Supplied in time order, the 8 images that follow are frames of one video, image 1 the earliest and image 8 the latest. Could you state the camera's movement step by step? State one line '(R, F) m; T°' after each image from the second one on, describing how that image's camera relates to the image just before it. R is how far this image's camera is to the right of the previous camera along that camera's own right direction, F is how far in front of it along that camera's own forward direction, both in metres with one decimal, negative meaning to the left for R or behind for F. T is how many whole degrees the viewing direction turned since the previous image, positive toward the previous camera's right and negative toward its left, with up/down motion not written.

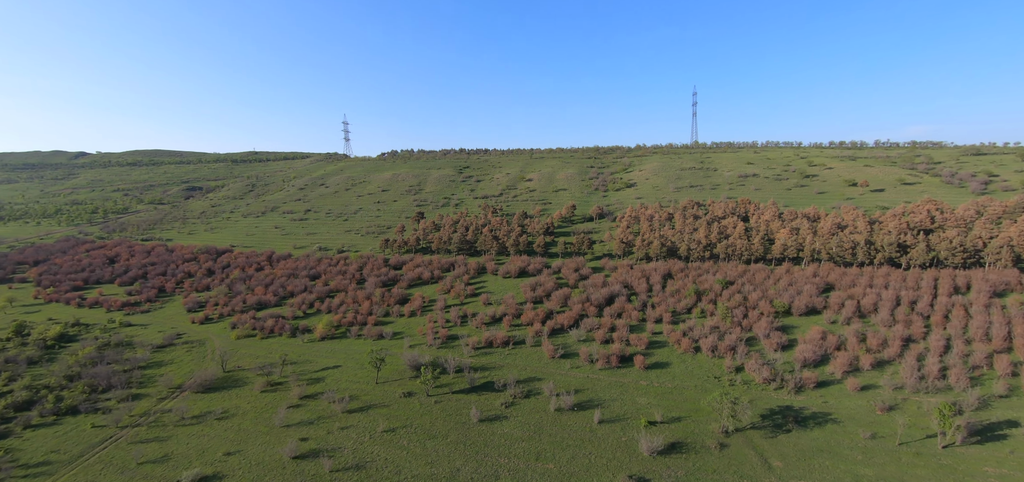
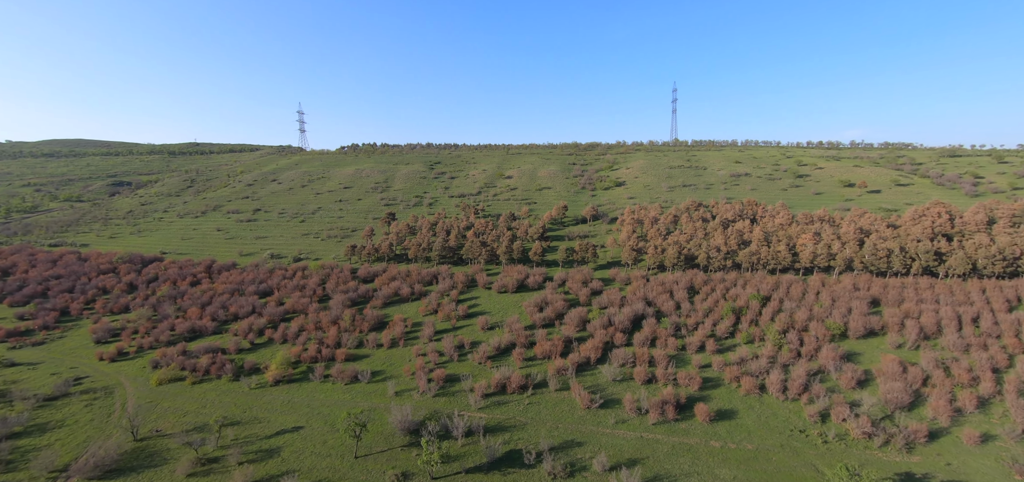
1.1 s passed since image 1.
(-4.9, +12.9) m; +5°
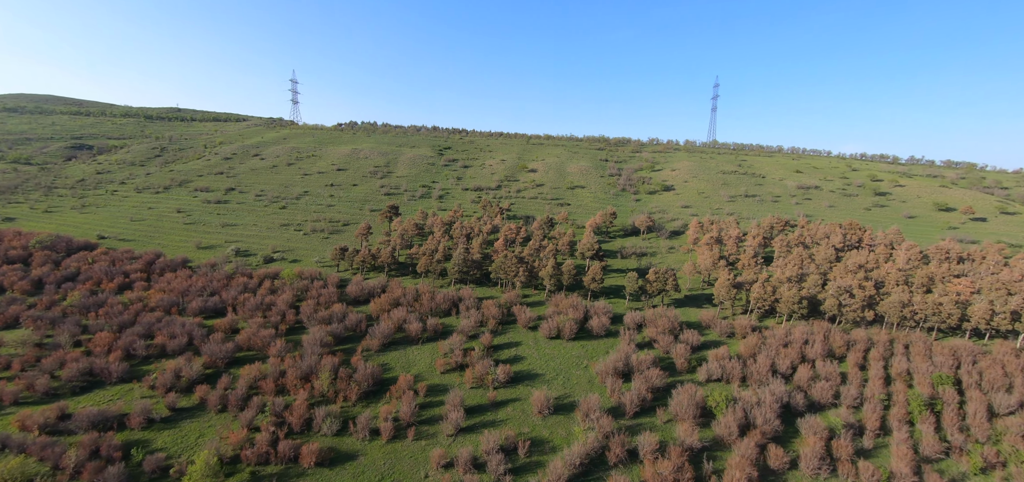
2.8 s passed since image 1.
(-6.1, +20.9) m; +1°
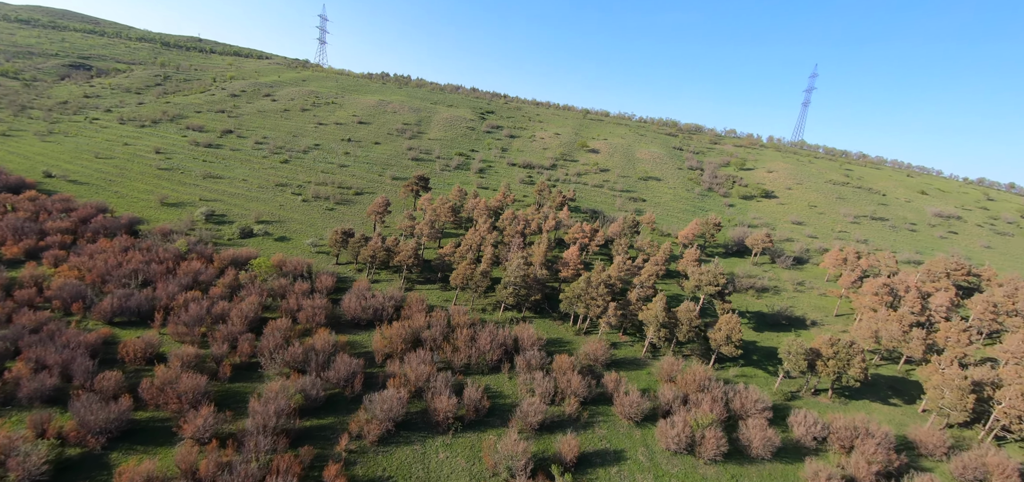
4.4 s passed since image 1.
(-5.2, +20.1) m; -2°
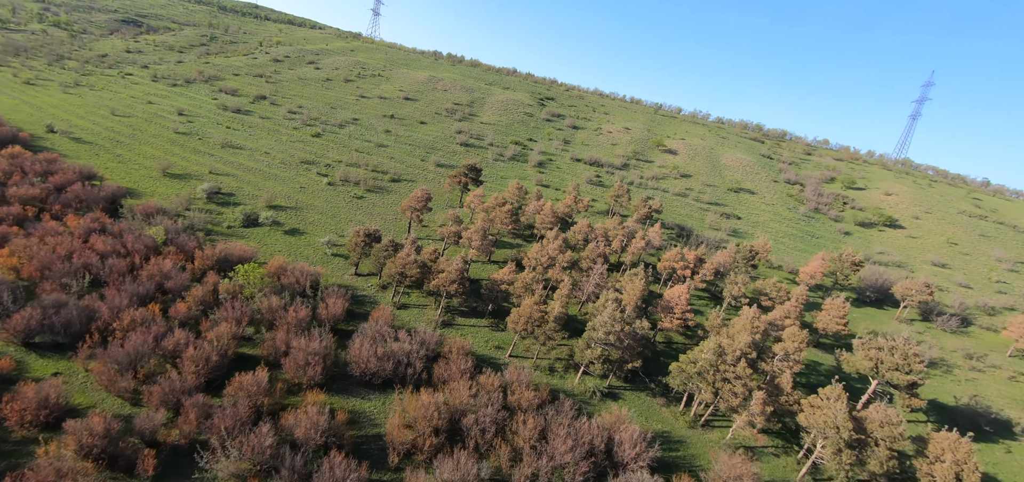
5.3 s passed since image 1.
(-2.9, +12.3) m; -4°
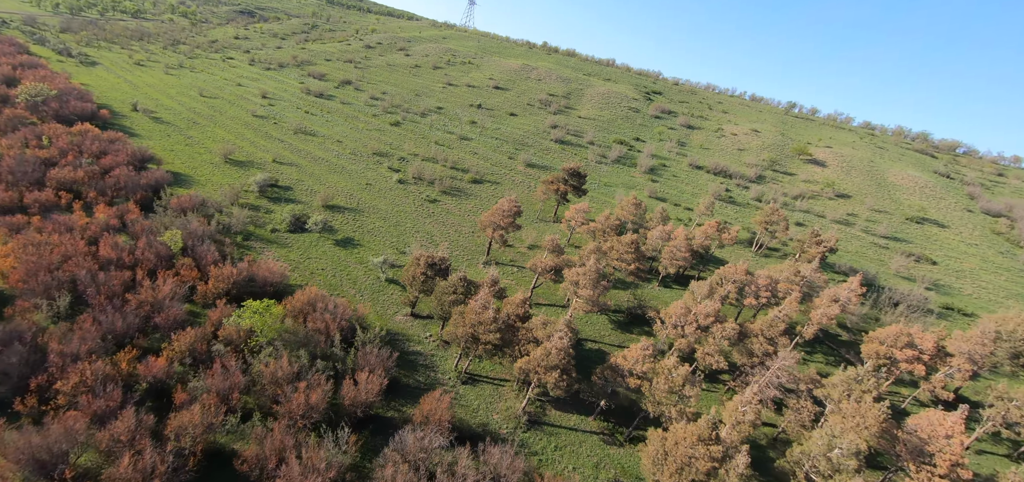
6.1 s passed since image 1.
(-2.1, +11.0) m; -8°
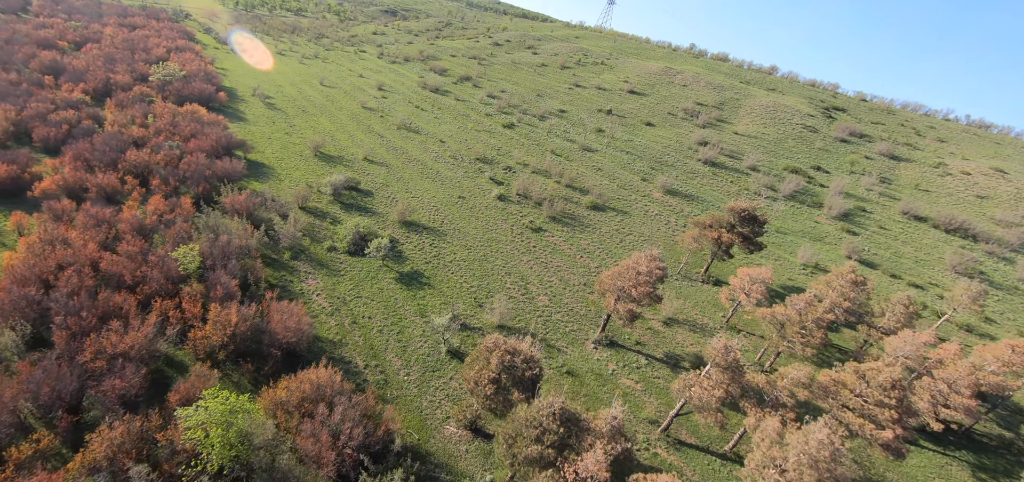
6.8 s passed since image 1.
(-0.9, +10.3) m; -12°
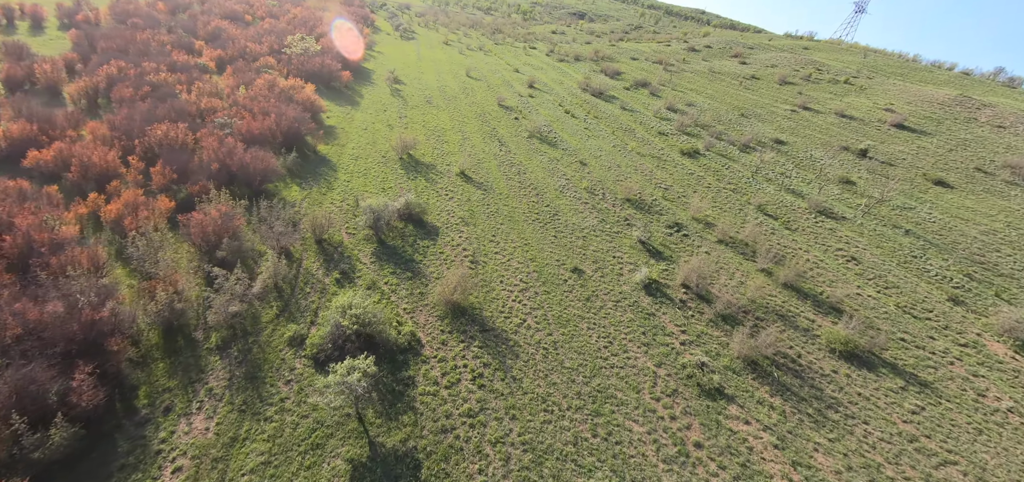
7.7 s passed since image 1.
(0.0, +15.3) m; -17°
